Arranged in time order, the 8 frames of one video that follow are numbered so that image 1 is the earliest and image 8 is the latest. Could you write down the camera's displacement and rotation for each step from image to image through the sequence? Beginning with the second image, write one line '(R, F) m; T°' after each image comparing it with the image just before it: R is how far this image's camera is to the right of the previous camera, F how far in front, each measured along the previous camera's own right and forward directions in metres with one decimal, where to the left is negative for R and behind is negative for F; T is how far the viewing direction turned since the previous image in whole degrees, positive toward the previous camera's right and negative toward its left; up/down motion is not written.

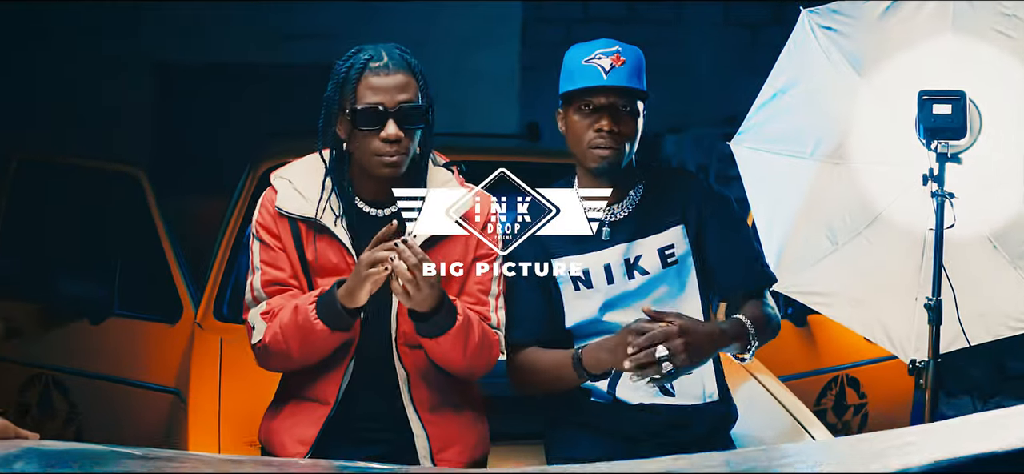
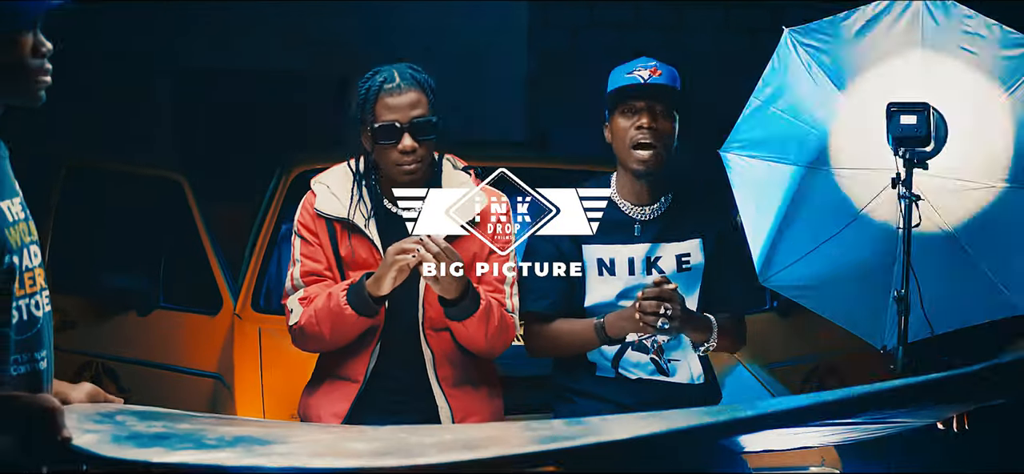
(-0.1, -0.2) m; +2°
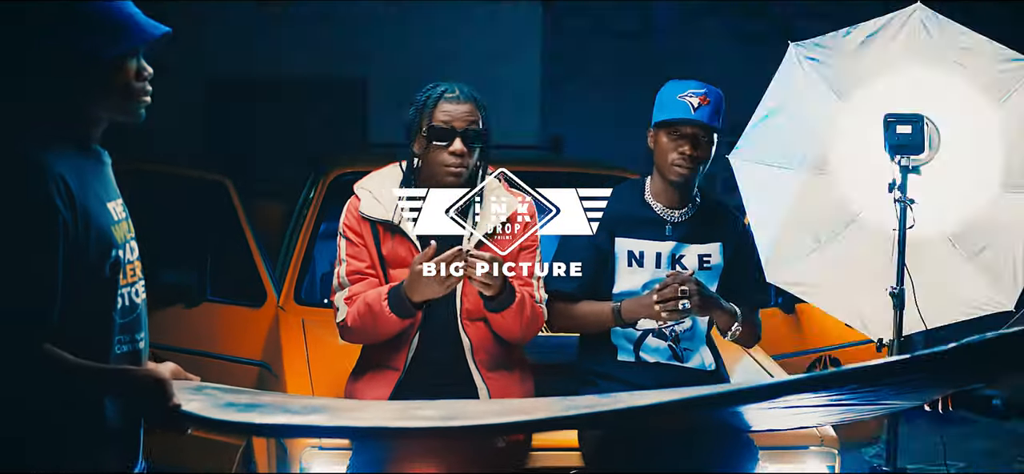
(0.0, -0.2) m; 0°
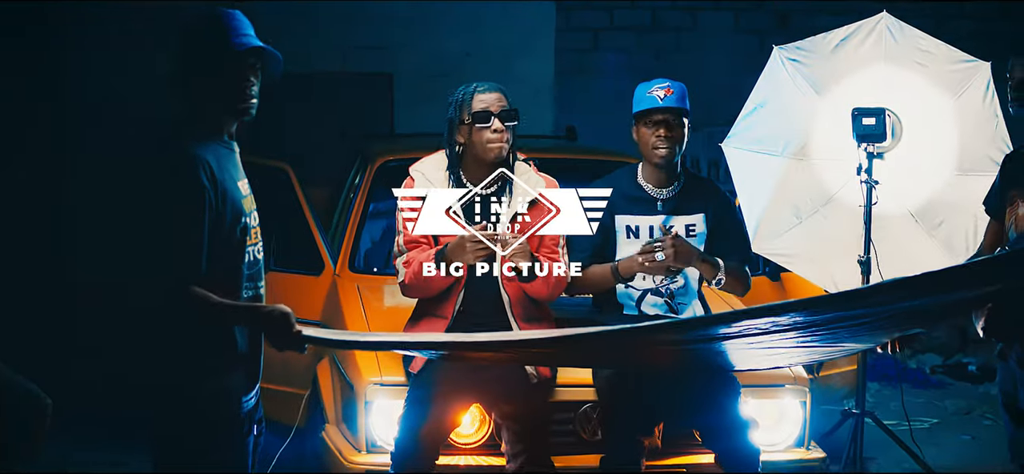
(0.0, -0.5) m; 0°
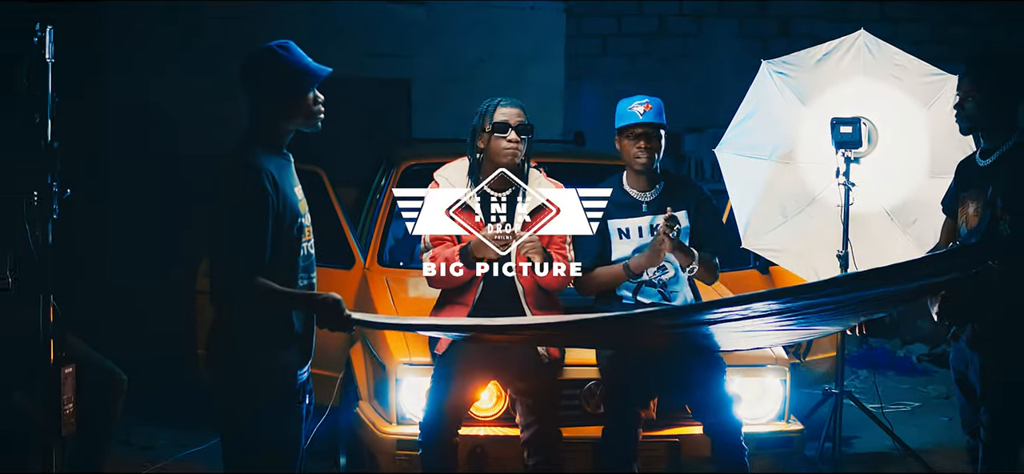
(0.0, -0.4) m; -1°
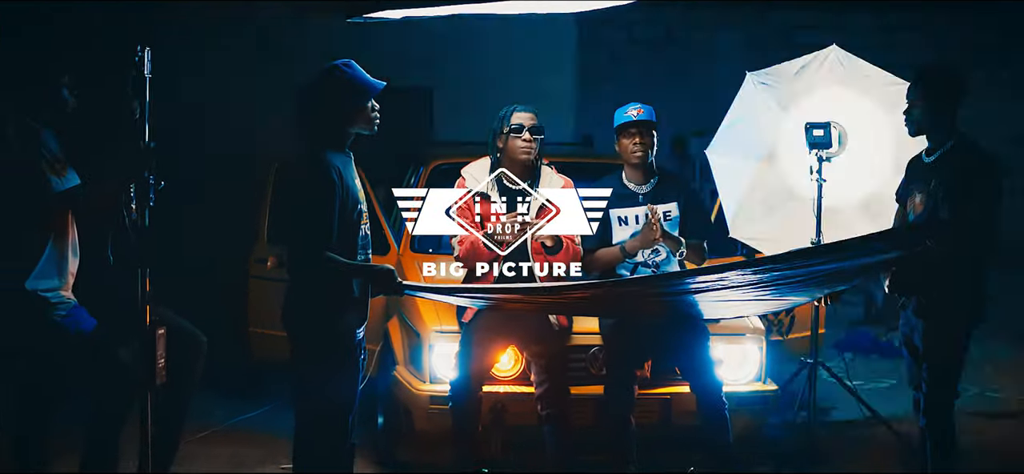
(0.0, -0.6) m; -1°
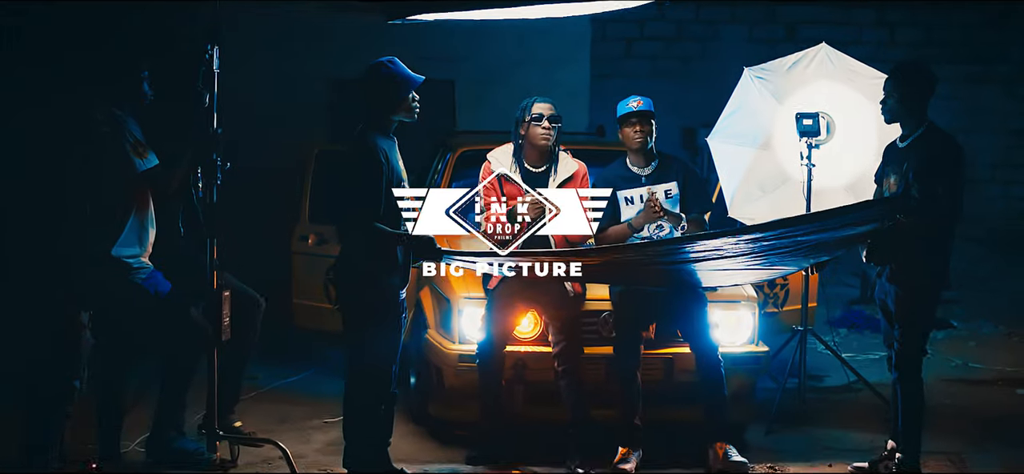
(0.0, -0.5) m; -1°
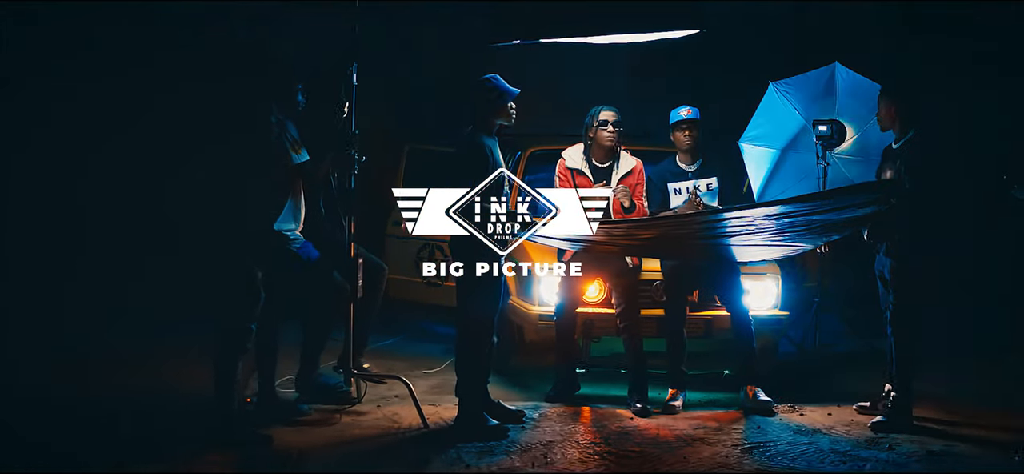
(-0.2, -1.0) m; -1°
